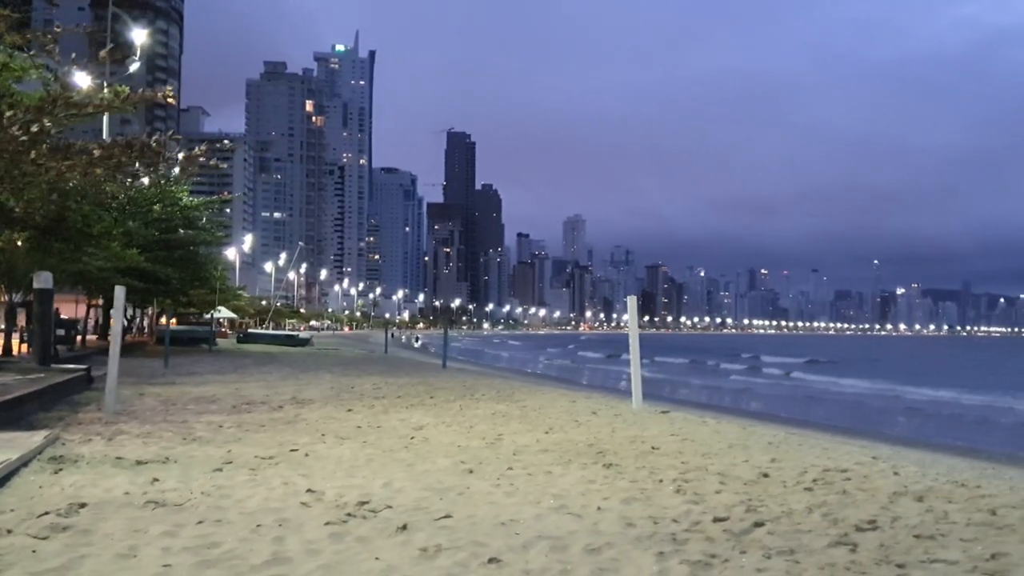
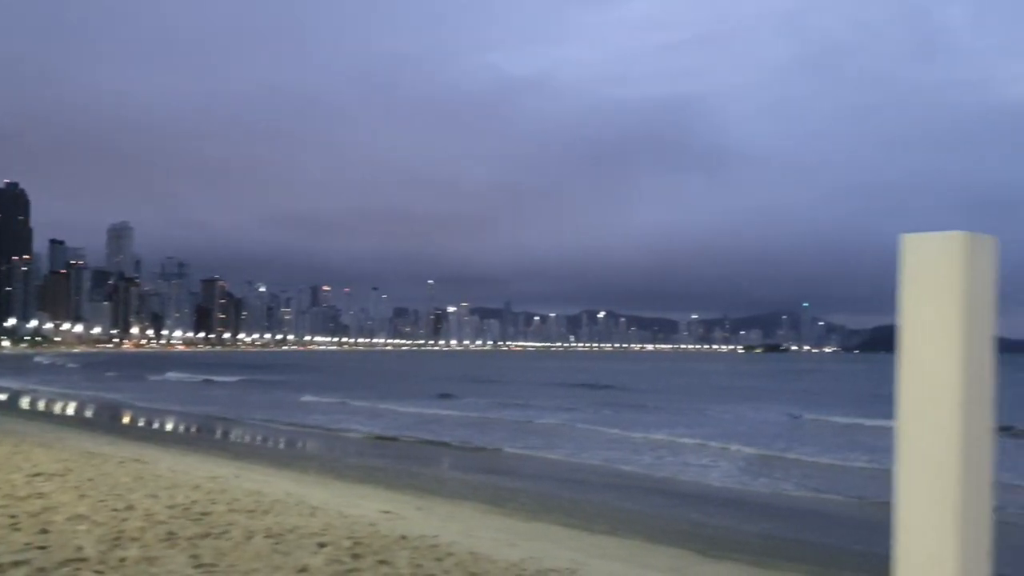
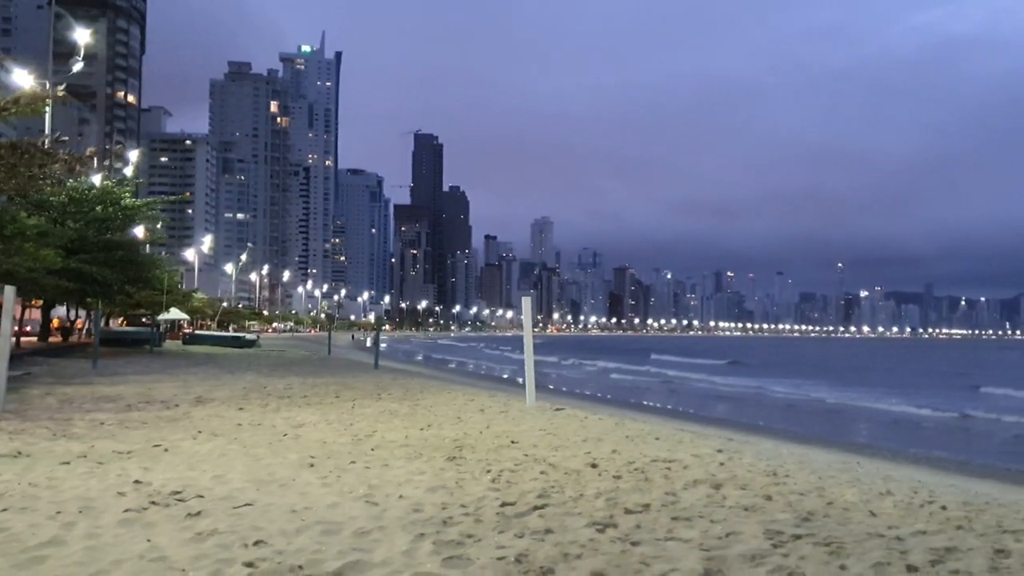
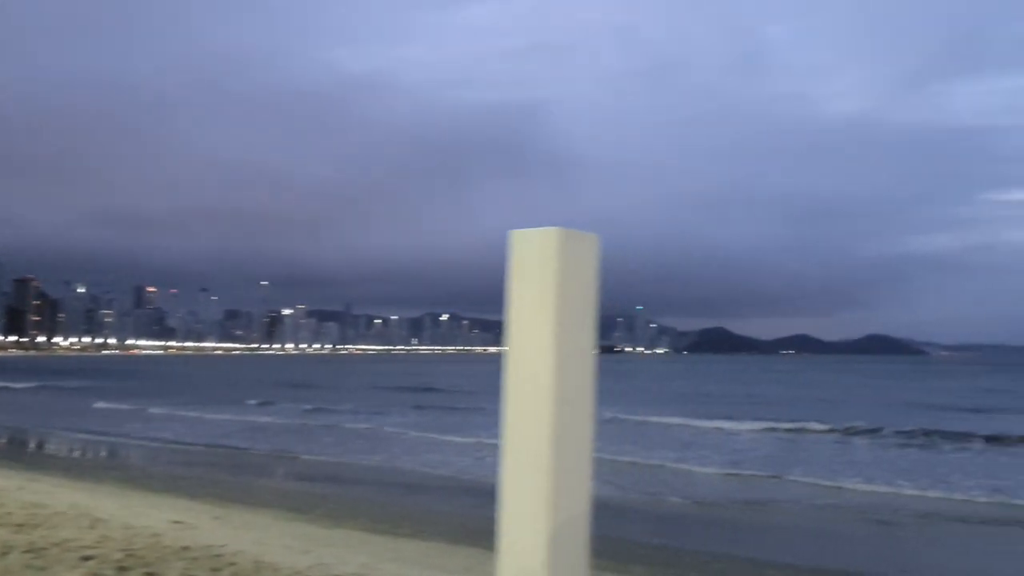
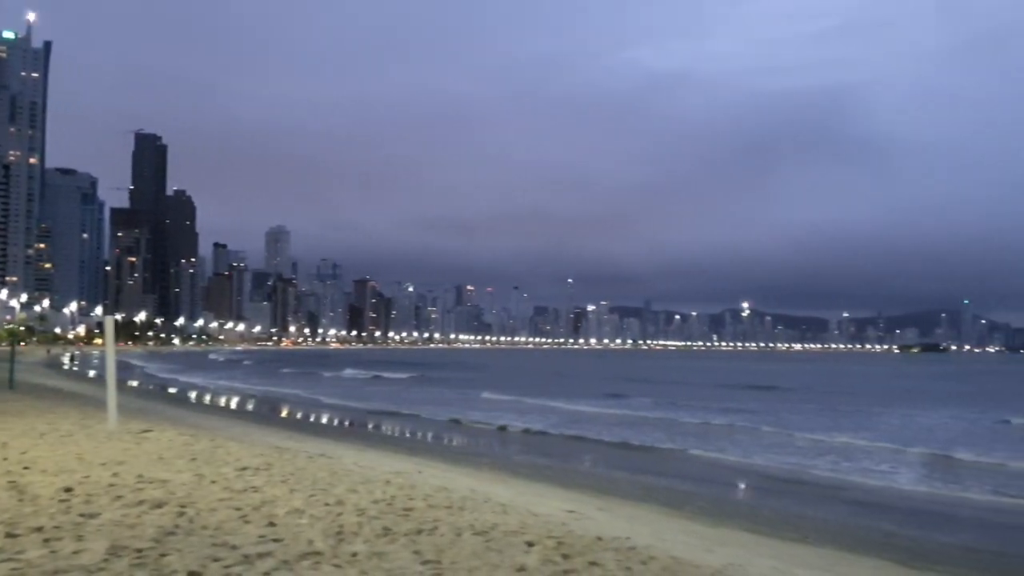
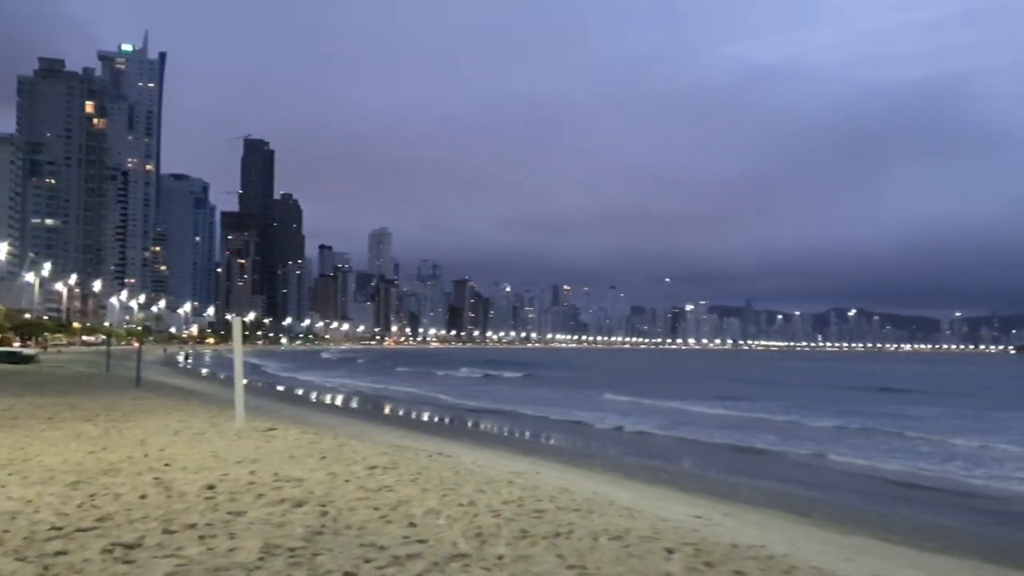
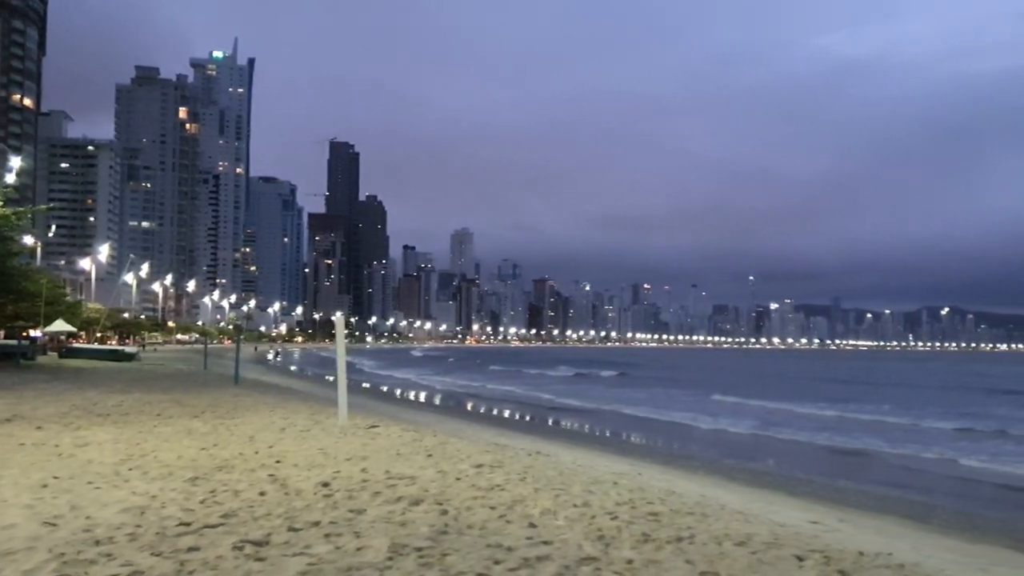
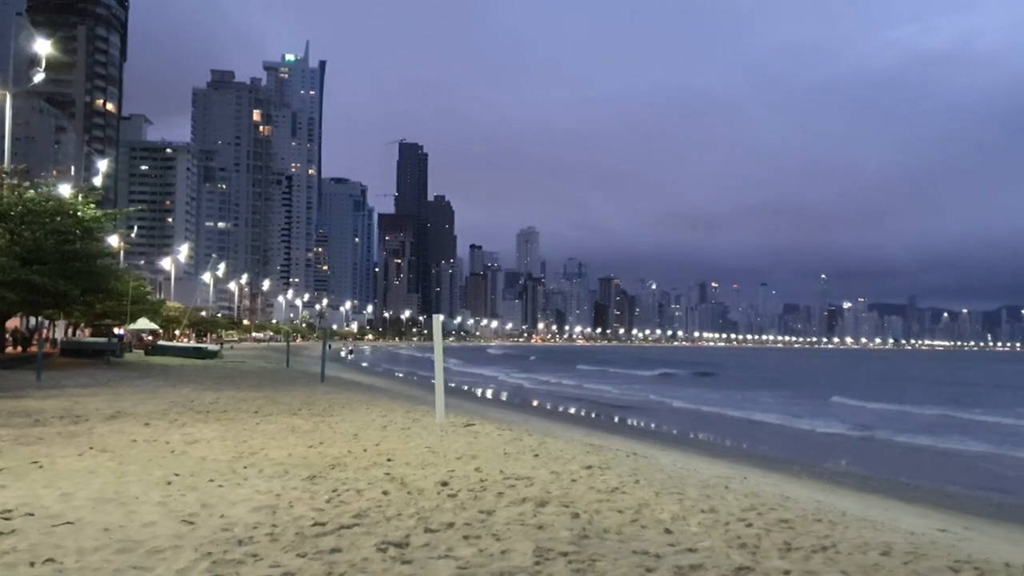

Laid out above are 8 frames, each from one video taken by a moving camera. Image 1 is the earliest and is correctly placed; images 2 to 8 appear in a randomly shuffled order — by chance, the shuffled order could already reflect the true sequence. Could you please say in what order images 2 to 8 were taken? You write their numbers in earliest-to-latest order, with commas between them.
3, 8, 7, 6, 5, 2, 4
